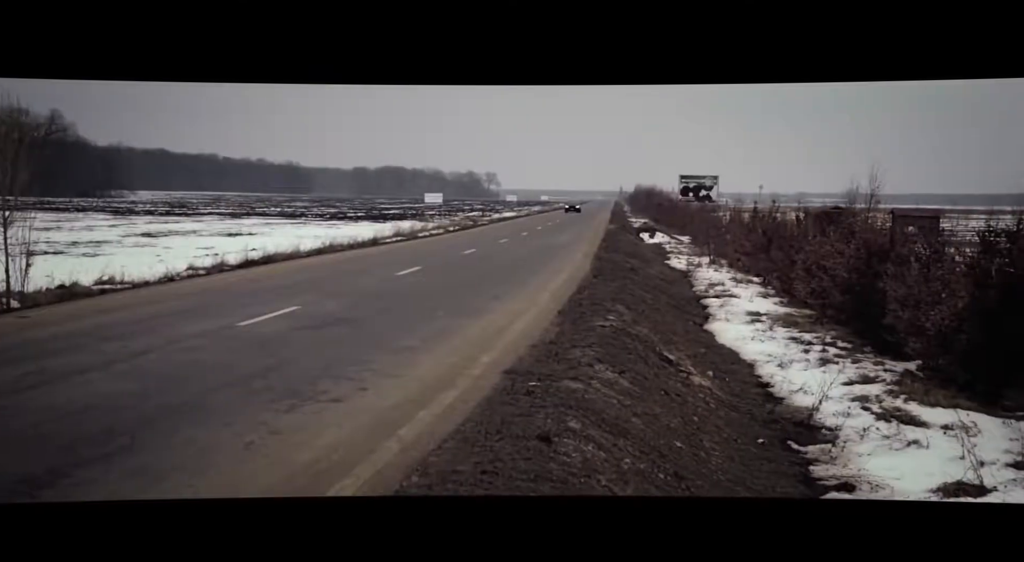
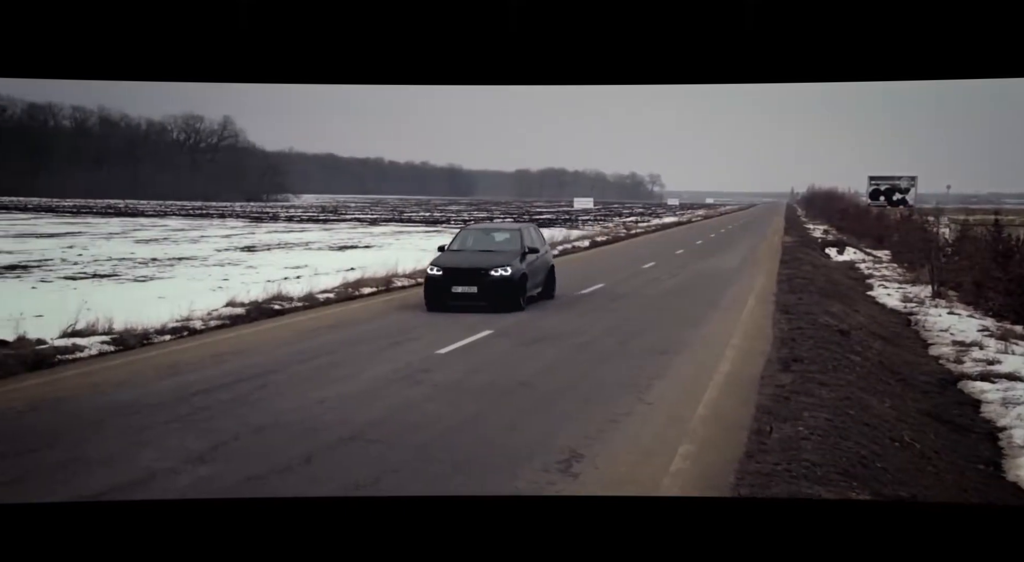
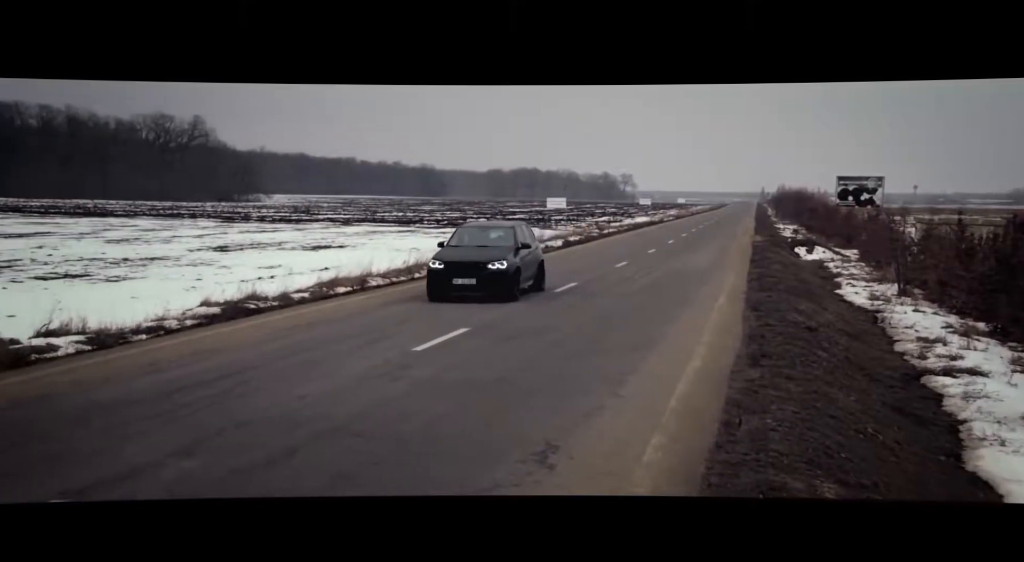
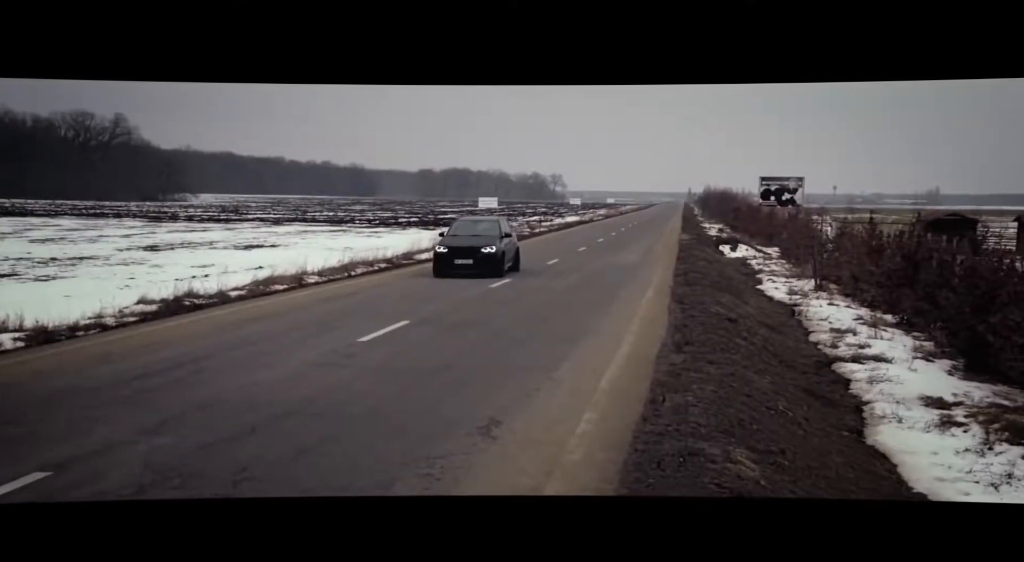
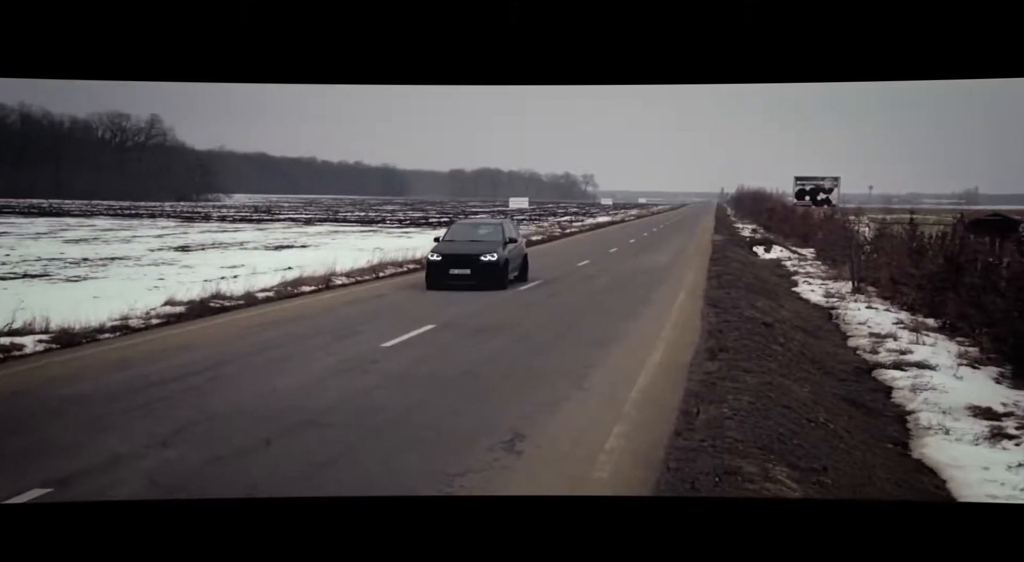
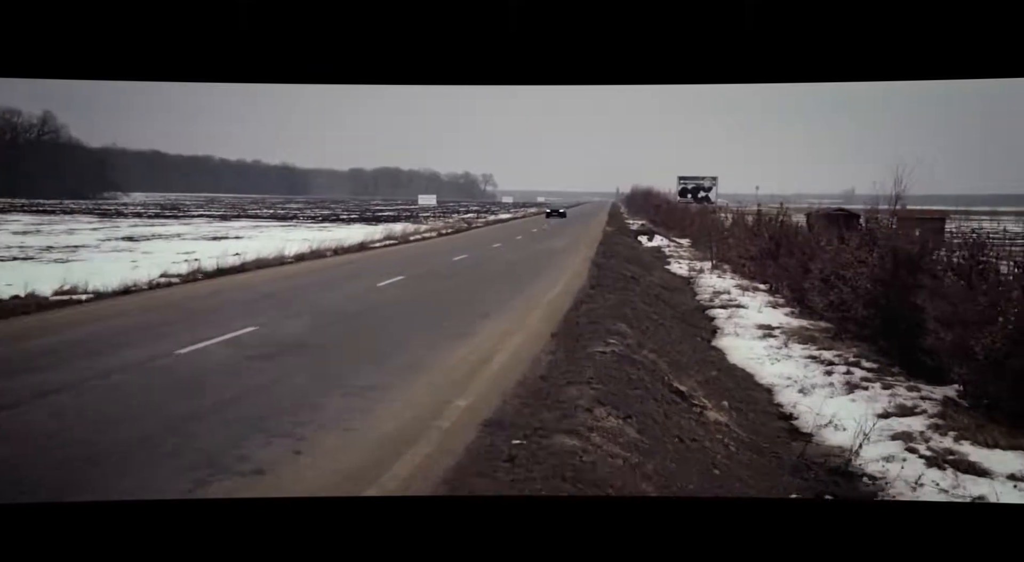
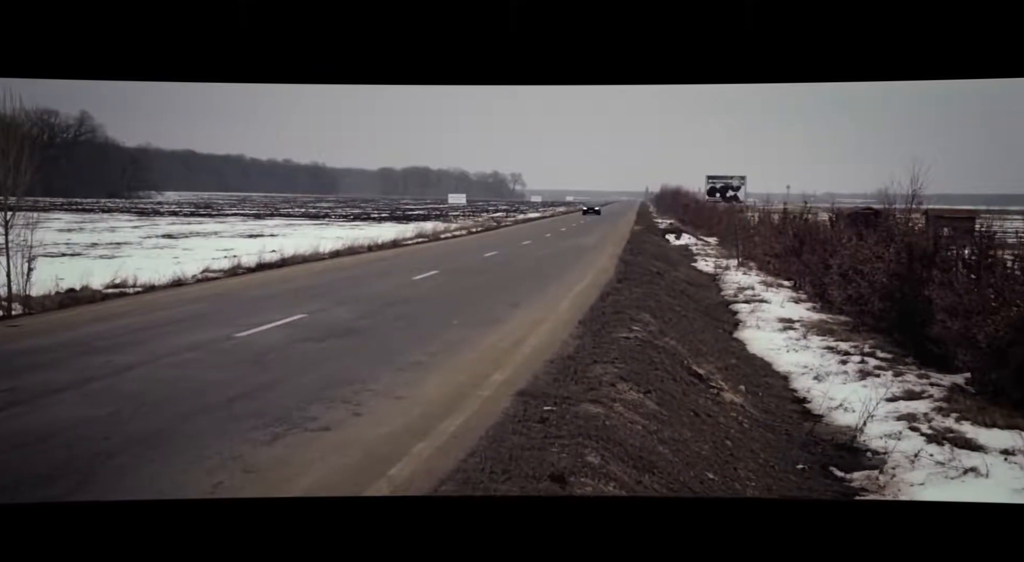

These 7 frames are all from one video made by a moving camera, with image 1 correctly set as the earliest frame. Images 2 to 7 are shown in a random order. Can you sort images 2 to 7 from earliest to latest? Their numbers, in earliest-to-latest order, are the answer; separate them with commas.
7, 6, 4, 5, 3, 2
